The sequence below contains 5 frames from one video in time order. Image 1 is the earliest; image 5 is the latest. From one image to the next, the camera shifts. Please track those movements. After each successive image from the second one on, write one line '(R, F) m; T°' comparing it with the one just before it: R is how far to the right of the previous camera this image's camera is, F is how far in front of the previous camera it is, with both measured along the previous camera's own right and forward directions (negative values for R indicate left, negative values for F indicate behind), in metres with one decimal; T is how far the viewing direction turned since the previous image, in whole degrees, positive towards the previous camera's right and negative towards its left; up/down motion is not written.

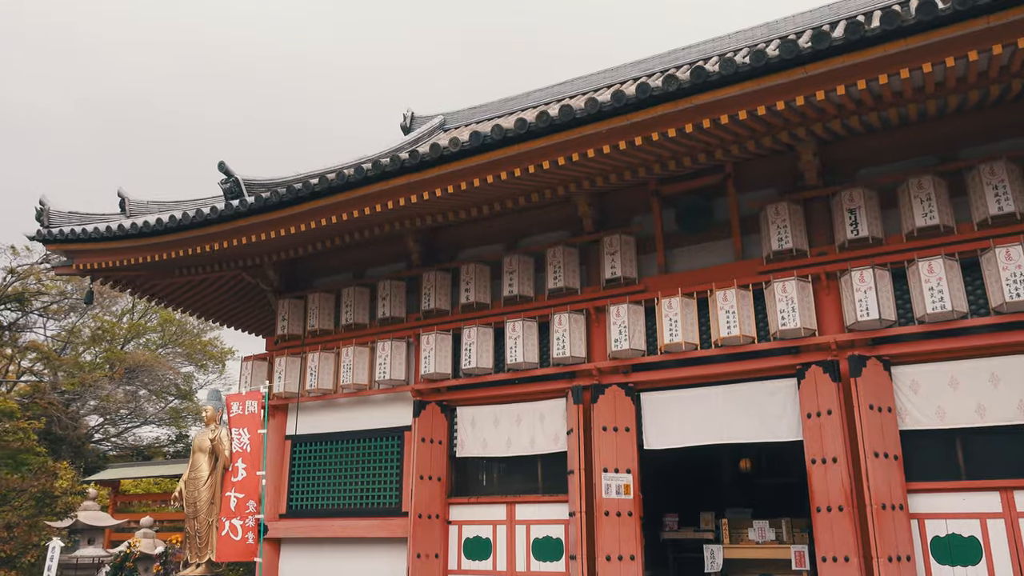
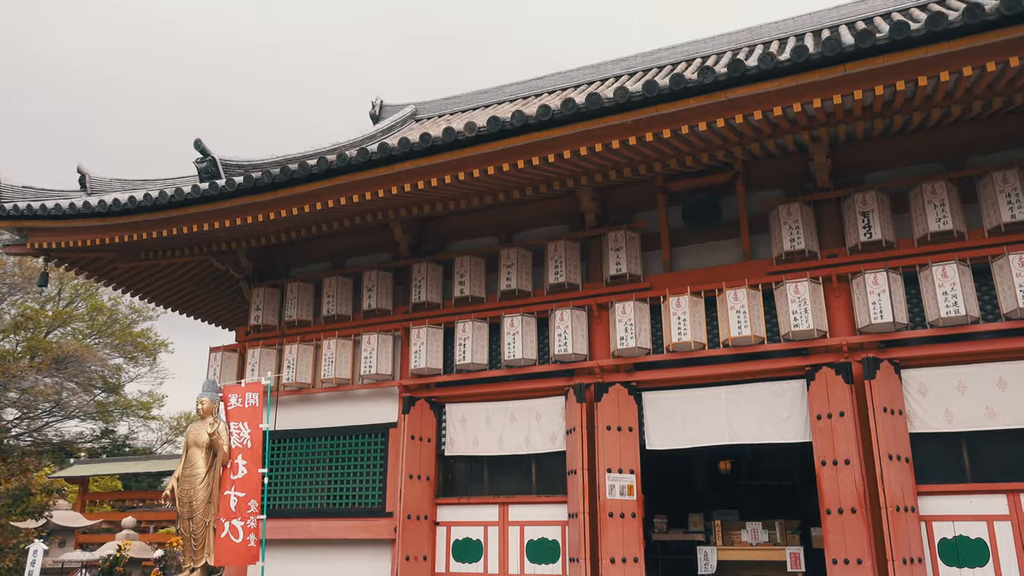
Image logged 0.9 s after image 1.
(-0.7, +0.3) m; +5°
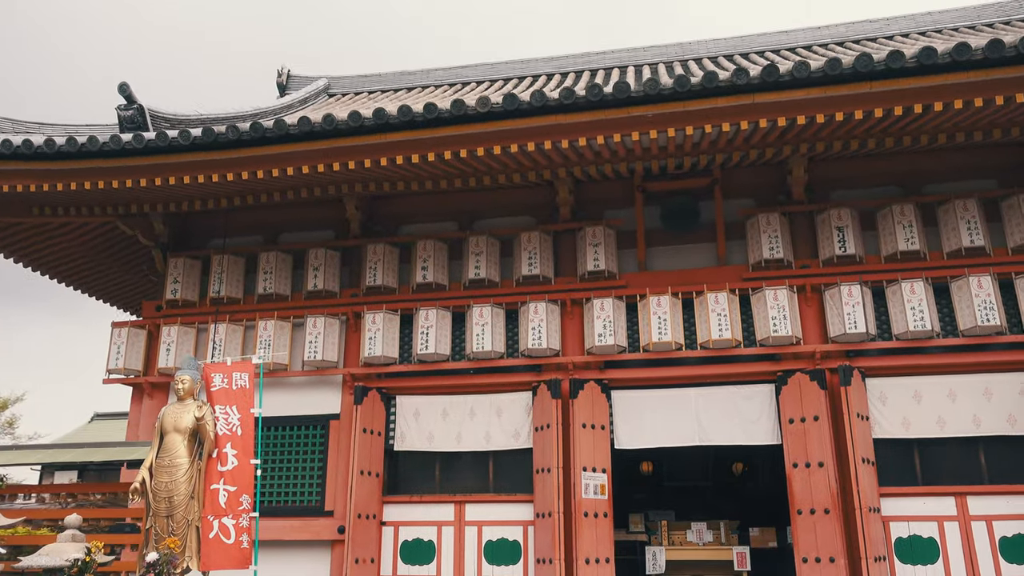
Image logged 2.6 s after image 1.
(-1.3, +0.5) m; +12°
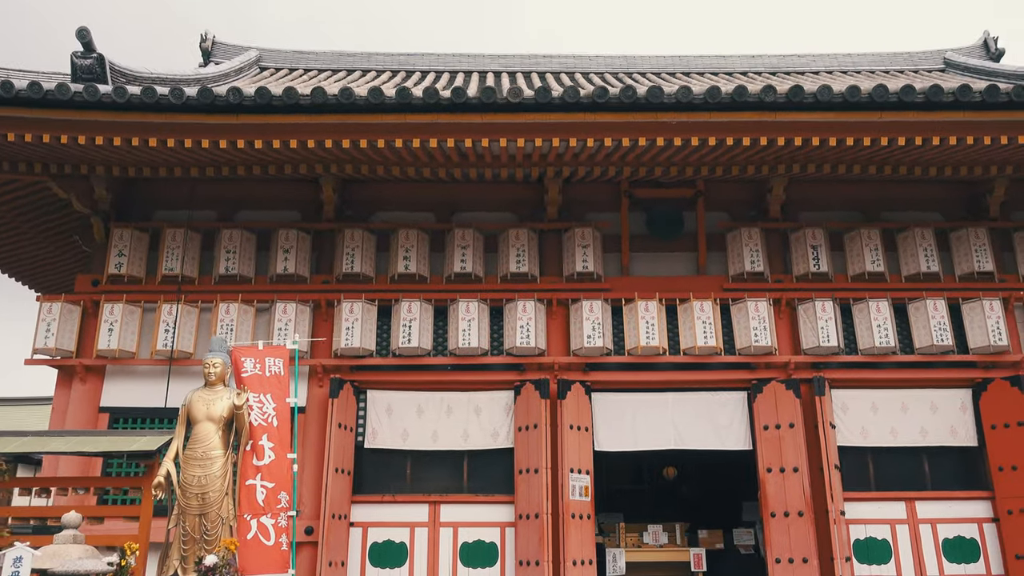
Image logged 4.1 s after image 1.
(-1.2, +0.2) m; +10°
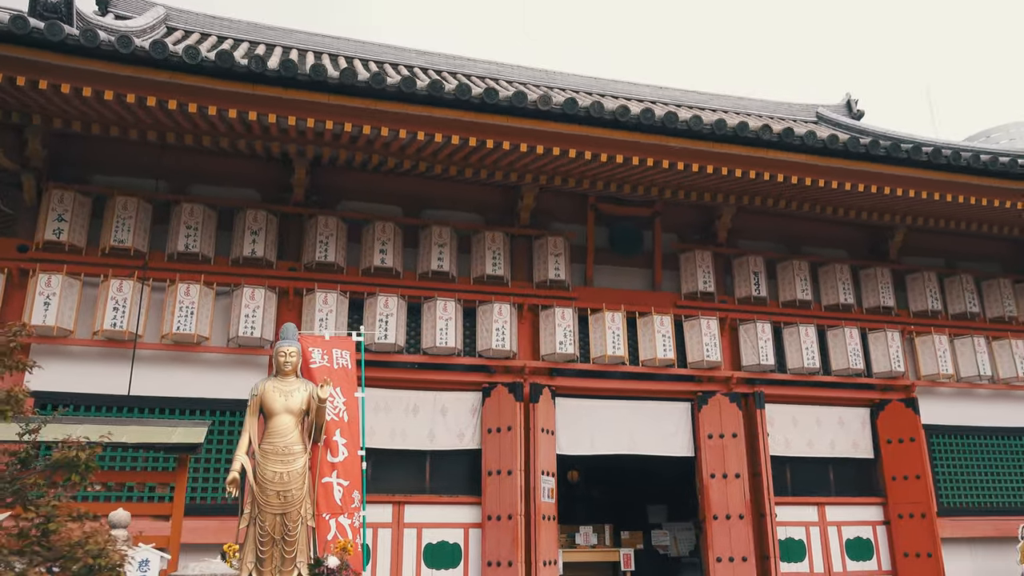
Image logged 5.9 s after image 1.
(-1.4, +0.1) m; +13°
